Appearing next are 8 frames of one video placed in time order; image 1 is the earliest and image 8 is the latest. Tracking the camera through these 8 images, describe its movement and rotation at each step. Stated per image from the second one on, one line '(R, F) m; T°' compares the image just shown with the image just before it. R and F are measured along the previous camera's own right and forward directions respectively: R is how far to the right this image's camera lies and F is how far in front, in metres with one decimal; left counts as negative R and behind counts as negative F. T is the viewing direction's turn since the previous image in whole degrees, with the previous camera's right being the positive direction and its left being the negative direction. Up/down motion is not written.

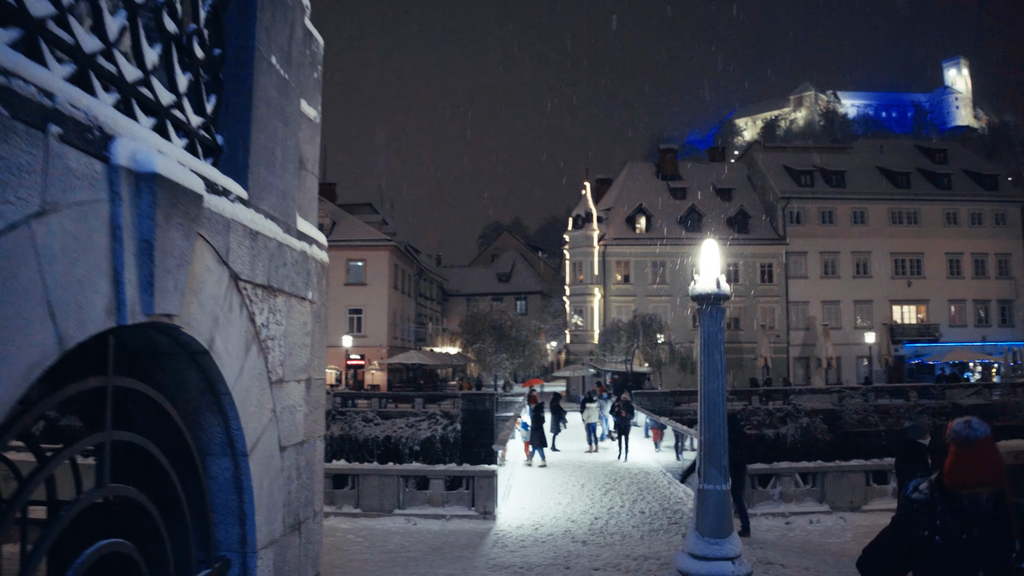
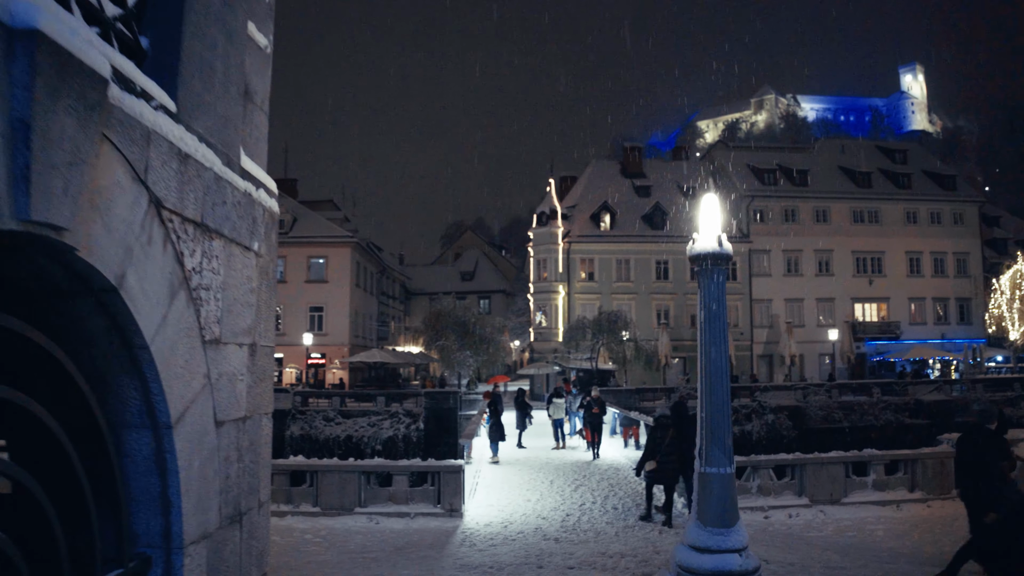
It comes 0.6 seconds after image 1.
(-0.1, +0.6) m; +3°
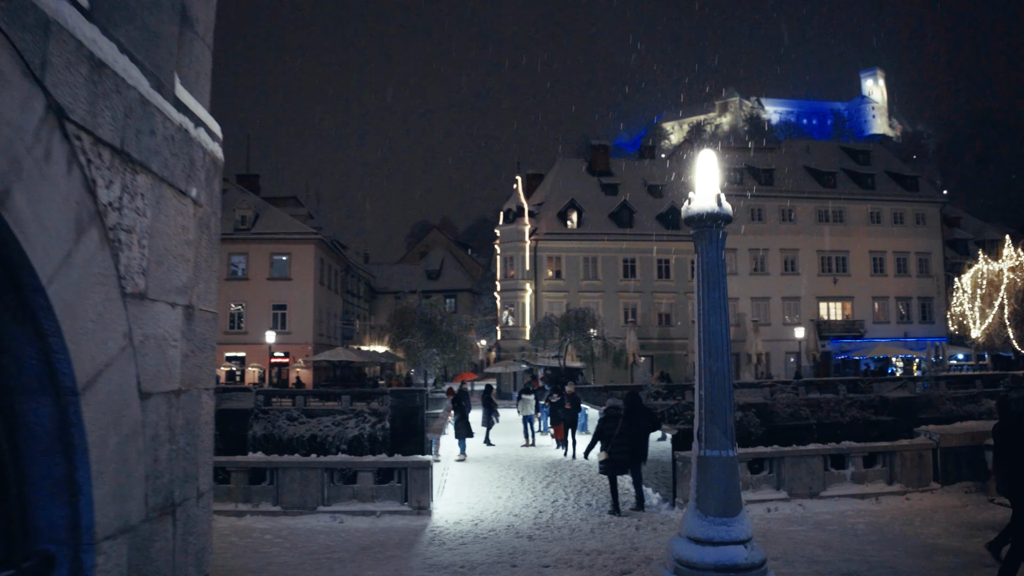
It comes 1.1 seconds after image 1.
(-0.1, +0.4) m; +2°
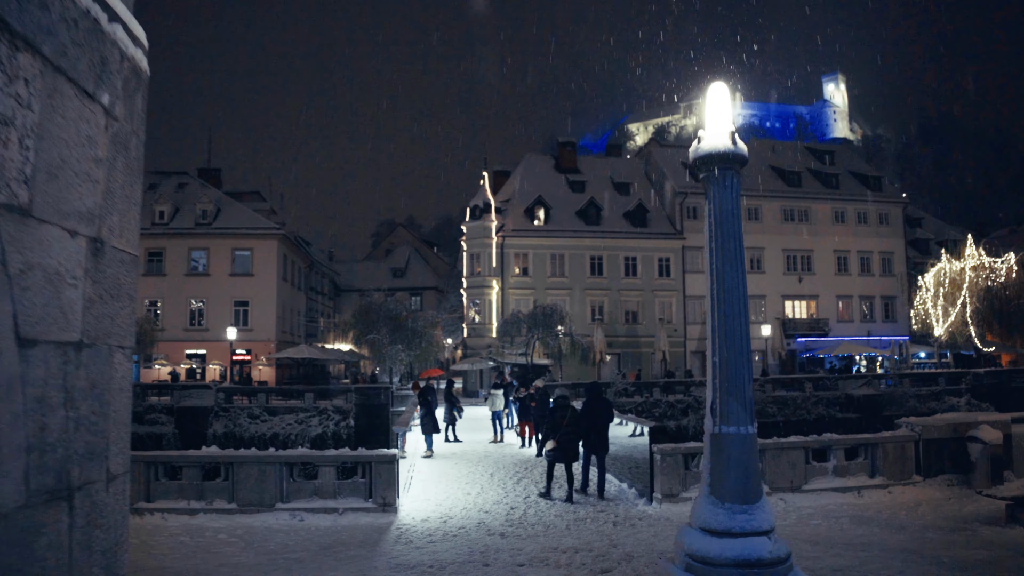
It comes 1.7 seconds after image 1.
(-0.1, +0.5) m; +2°
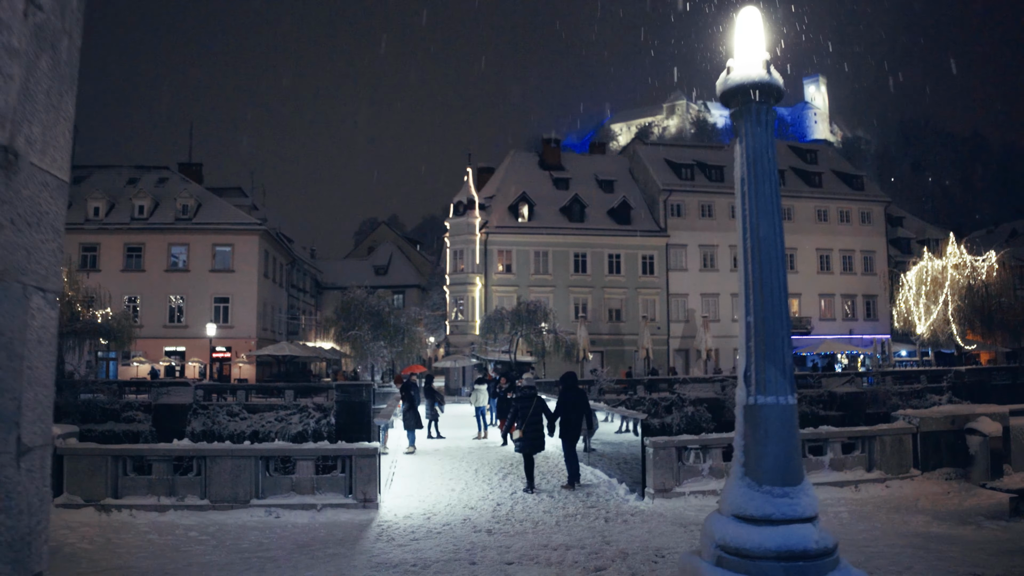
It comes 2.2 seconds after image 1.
(-0.1, +0.4) m; +1°
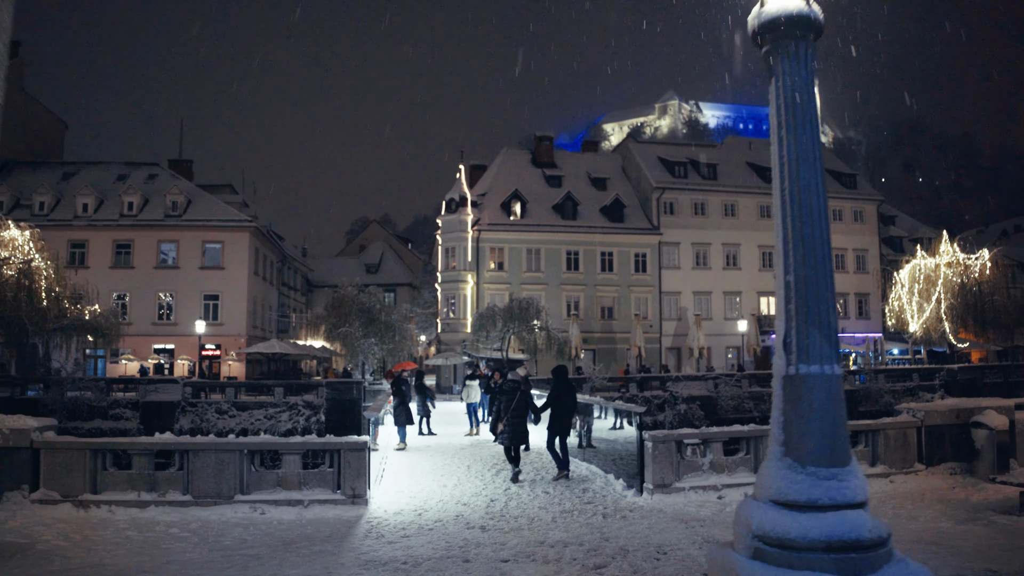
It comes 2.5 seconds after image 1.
(0.0, +0.3) m; +1°
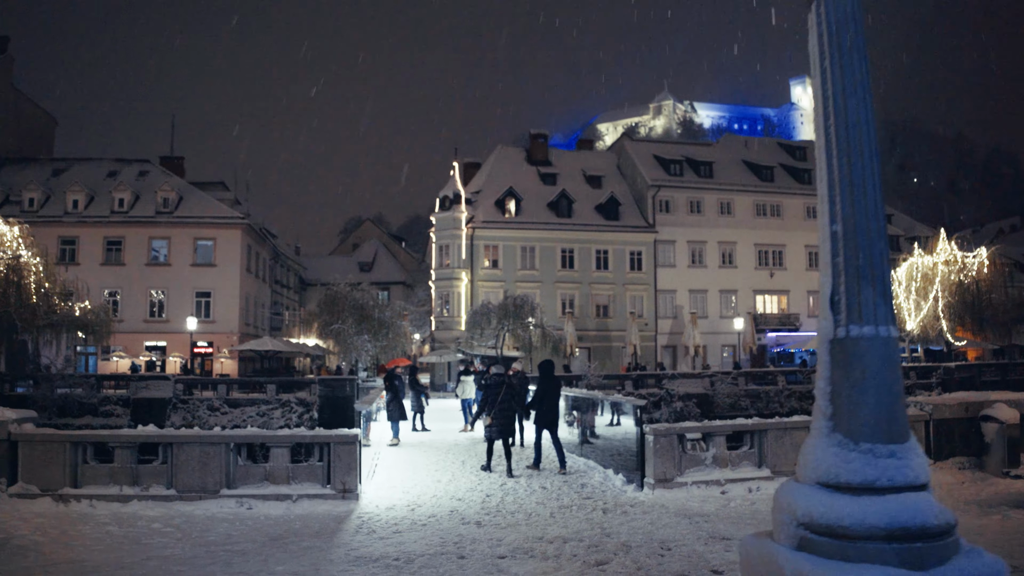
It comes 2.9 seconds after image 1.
(0.0, +0.3) m; 0°
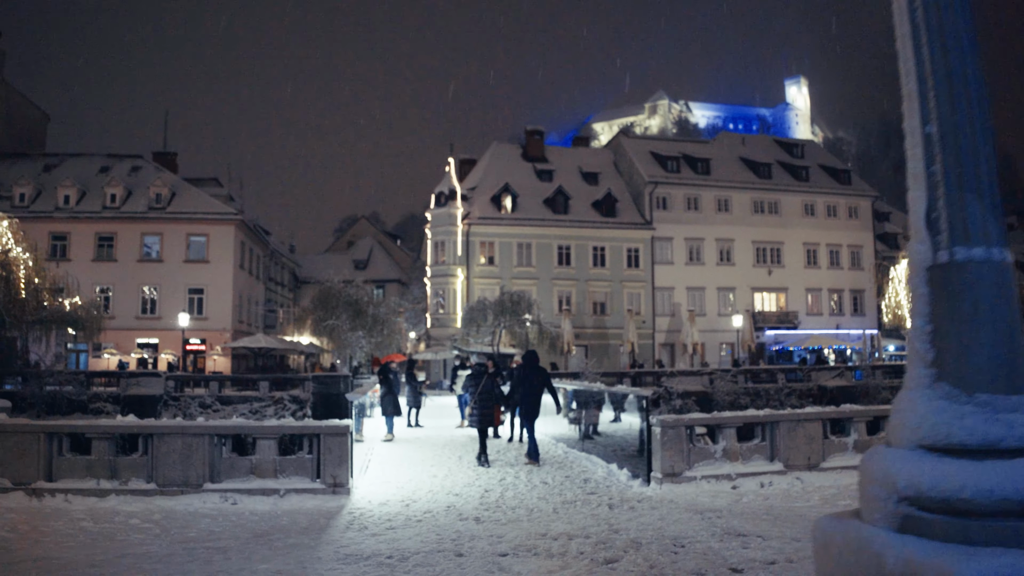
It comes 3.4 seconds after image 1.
(-0.1, +0.5) m; 0°
